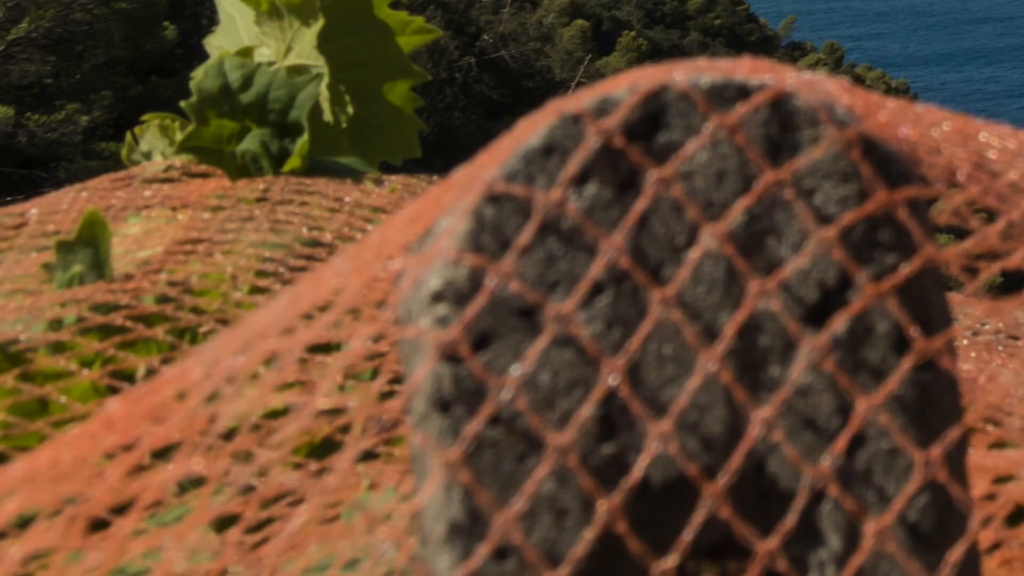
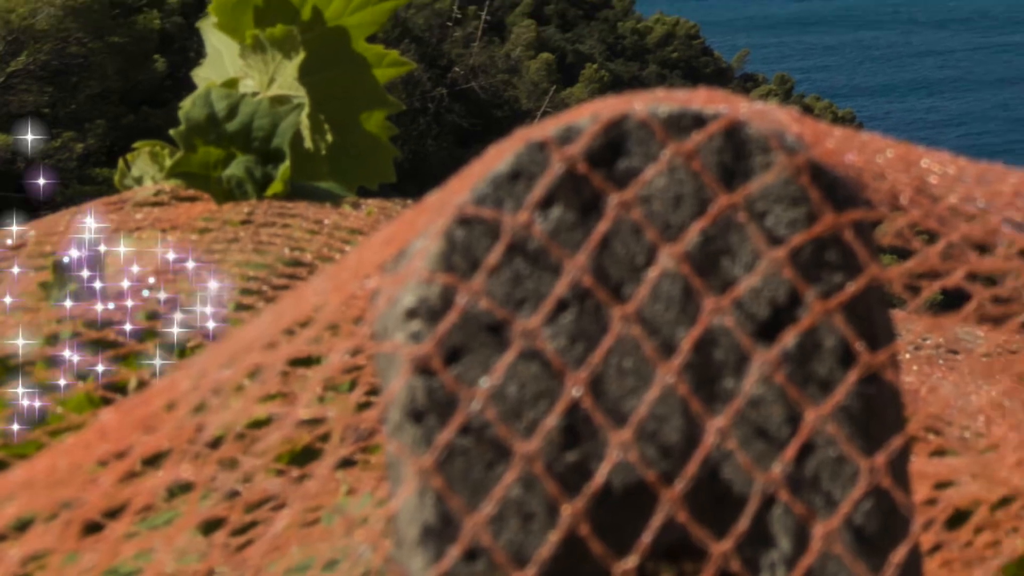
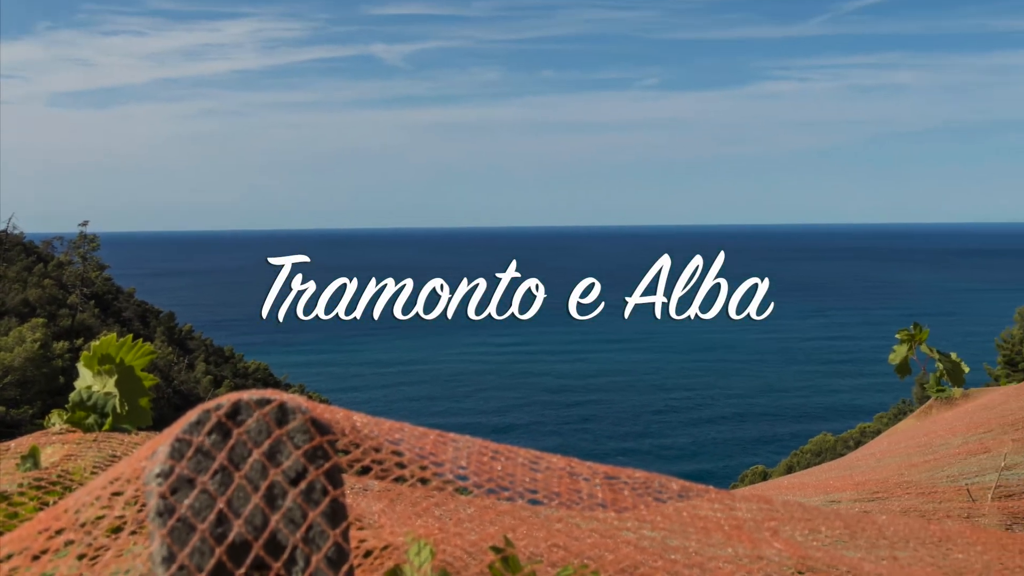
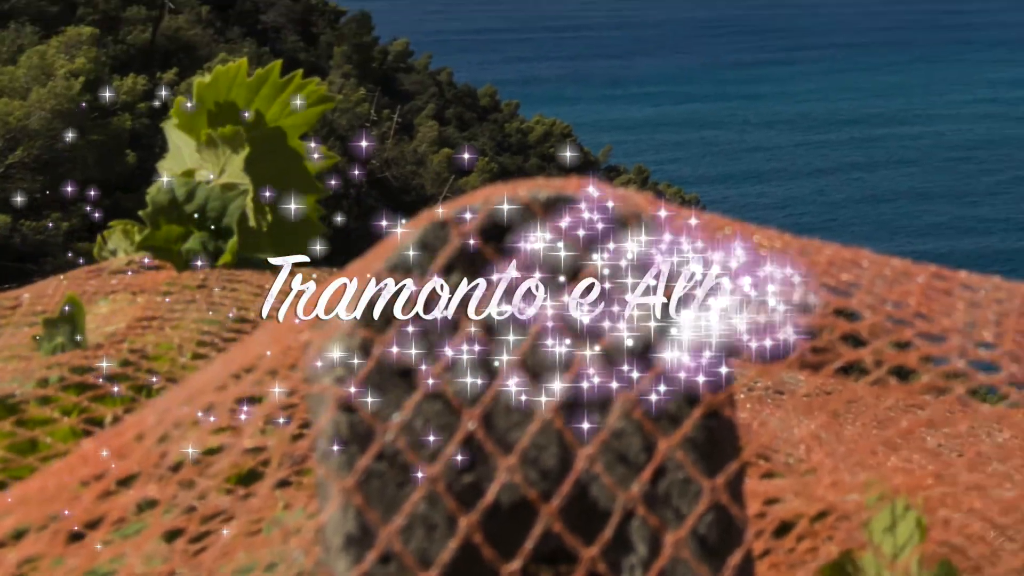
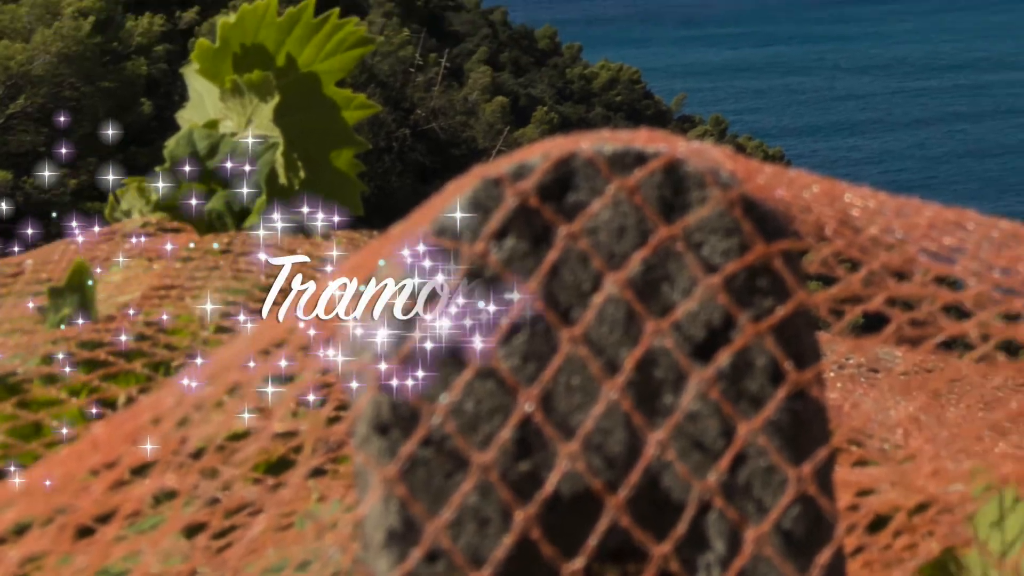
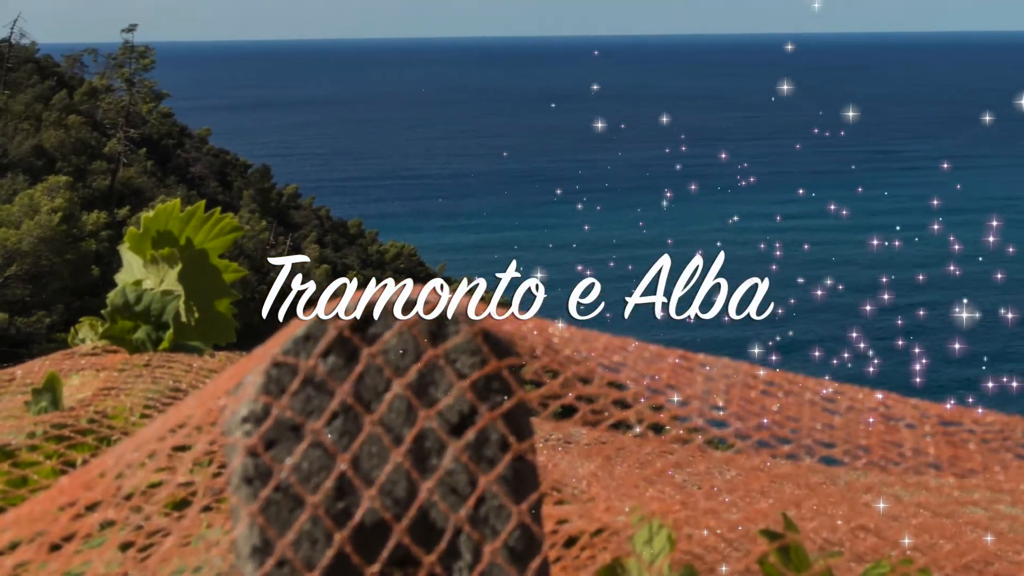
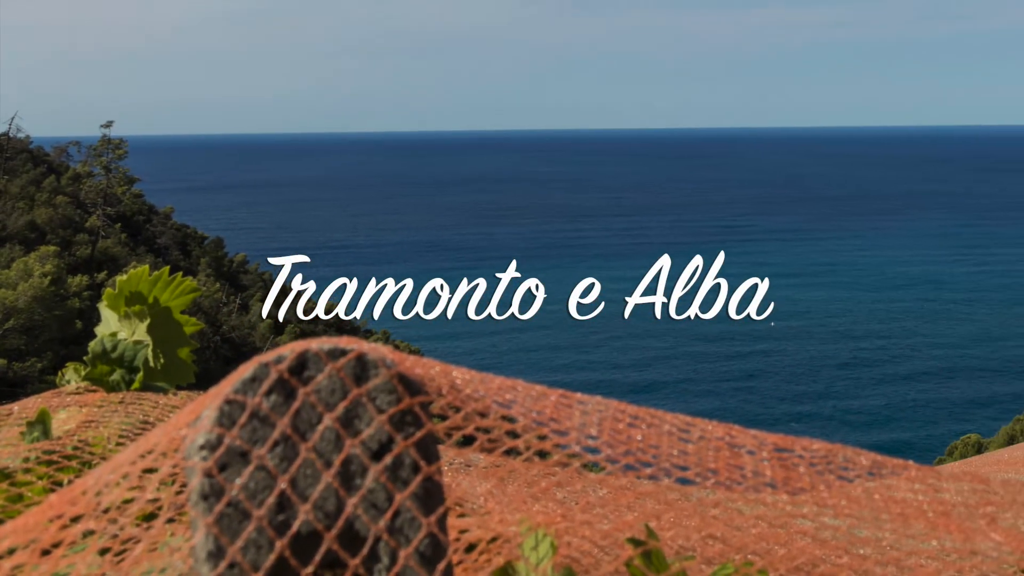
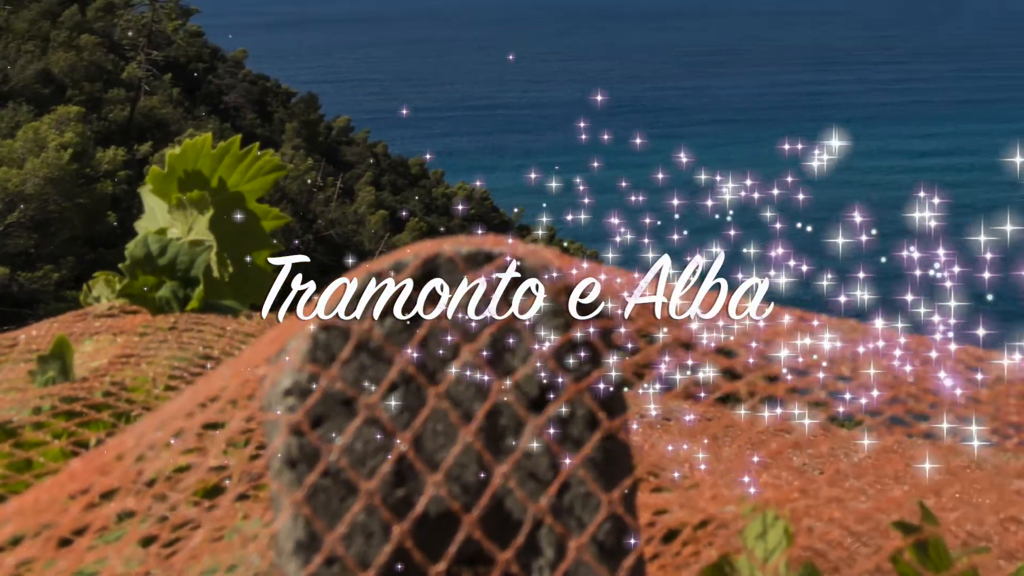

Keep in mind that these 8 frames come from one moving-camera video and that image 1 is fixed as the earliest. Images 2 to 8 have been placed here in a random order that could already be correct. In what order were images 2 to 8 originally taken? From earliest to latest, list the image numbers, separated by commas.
2, 5, 4, 8, 6, 7, 3
